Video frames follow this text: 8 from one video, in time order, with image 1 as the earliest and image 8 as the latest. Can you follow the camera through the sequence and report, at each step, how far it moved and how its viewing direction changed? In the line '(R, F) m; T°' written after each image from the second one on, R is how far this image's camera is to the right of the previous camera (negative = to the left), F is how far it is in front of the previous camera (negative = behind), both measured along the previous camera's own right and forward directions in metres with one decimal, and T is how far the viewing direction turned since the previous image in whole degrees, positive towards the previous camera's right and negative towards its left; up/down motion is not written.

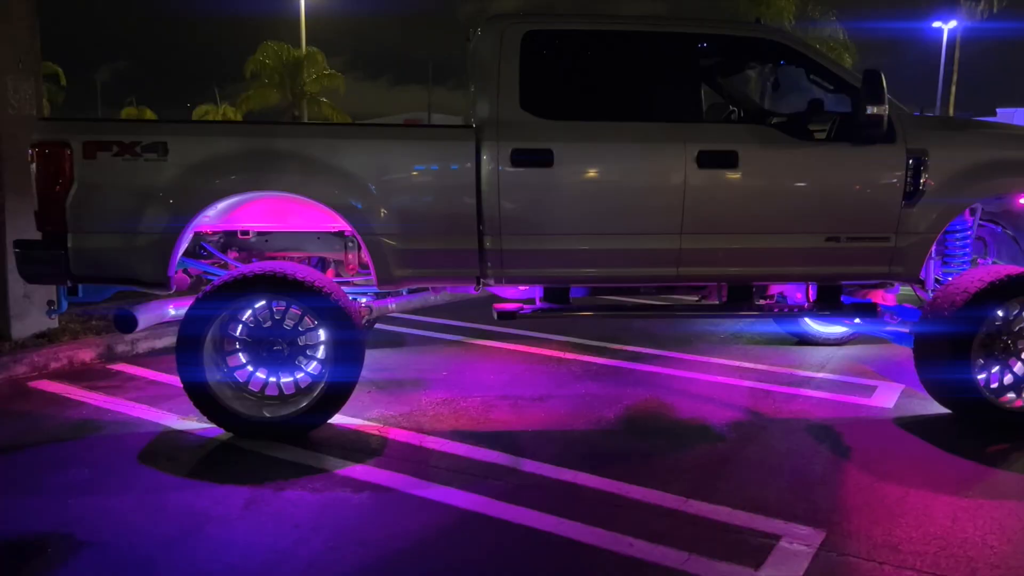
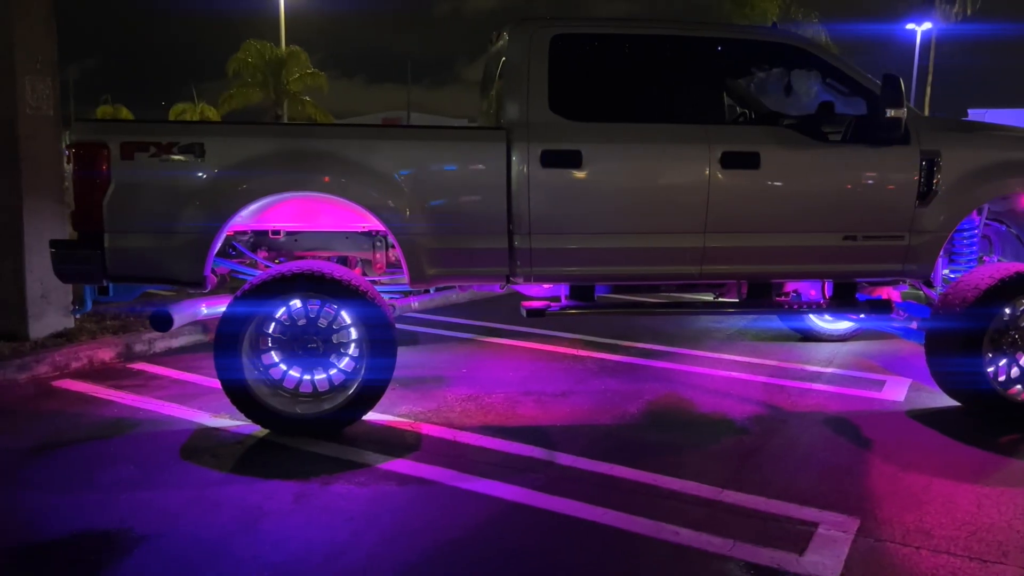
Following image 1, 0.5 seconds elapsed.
(-0.3, -0.1) m; +2°
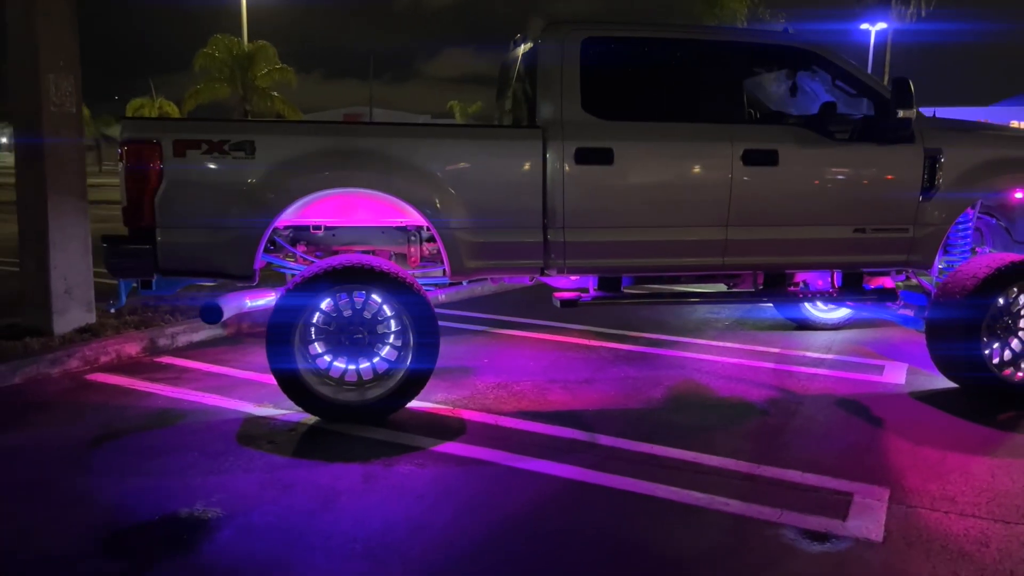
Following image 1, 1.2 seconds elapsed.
(-0.5, -0.2) m; +3°
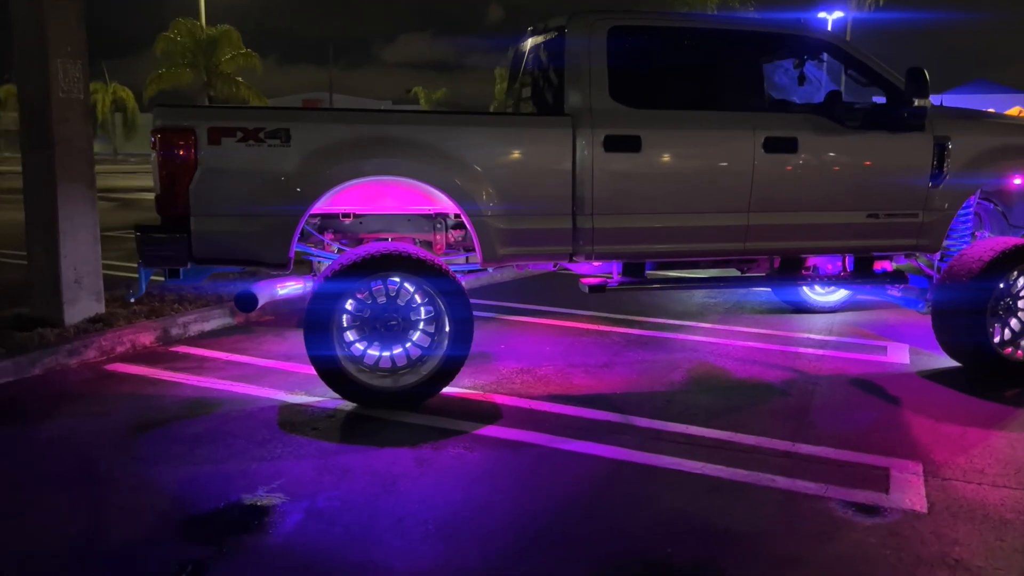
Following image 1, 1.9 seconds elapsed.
(-0.4, -0.1) m; +3°
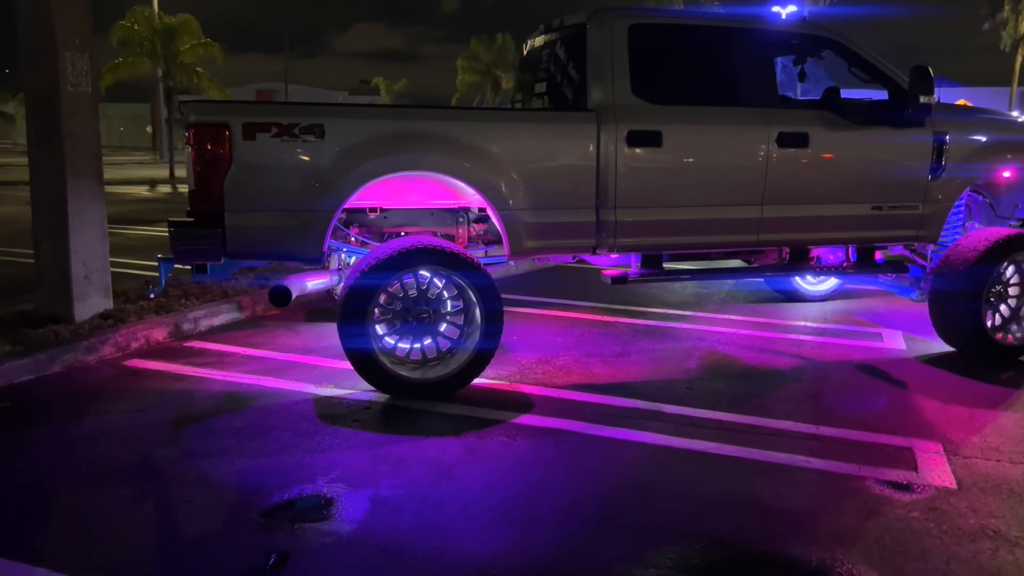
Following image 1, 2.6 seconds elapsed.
(-0.5, -0.1) m; +3°
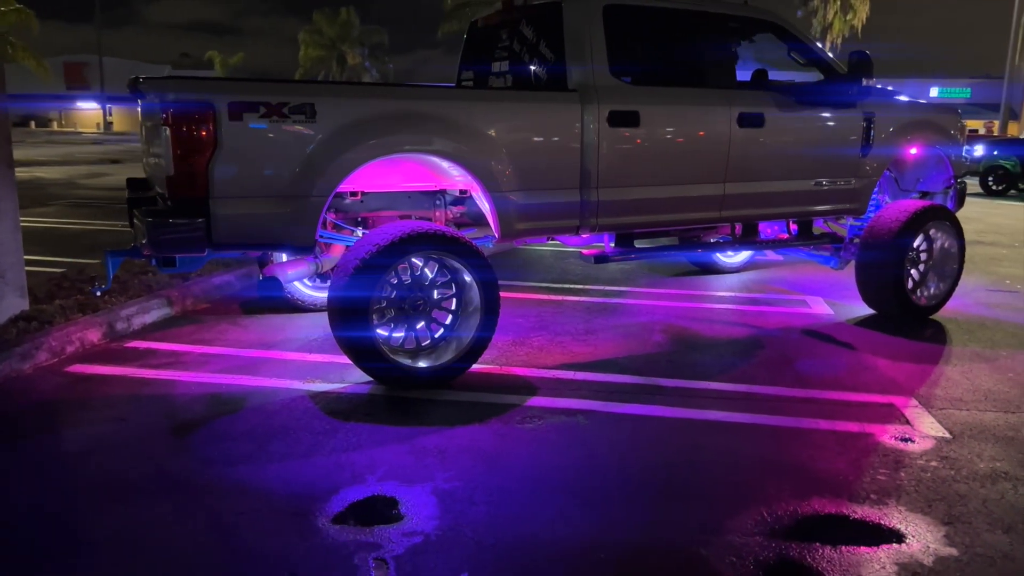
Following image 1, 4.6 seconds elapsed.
(-1.0, +0.1) m; +11°
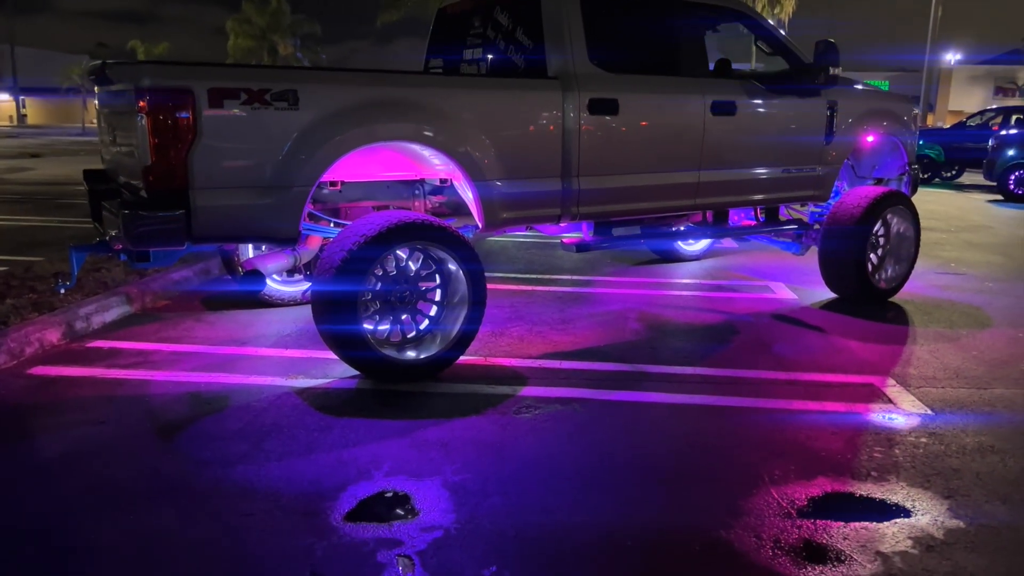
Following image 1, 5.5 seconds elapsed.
(-0.3, +0.1) m; +5°
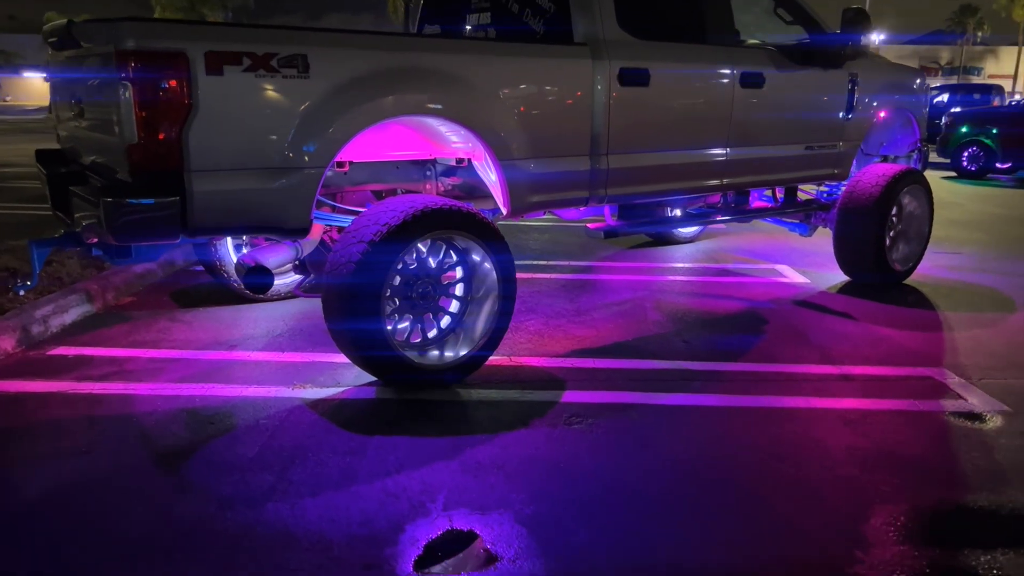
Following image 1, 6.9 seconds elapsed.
(-0.5, +0.6) m; +4°
